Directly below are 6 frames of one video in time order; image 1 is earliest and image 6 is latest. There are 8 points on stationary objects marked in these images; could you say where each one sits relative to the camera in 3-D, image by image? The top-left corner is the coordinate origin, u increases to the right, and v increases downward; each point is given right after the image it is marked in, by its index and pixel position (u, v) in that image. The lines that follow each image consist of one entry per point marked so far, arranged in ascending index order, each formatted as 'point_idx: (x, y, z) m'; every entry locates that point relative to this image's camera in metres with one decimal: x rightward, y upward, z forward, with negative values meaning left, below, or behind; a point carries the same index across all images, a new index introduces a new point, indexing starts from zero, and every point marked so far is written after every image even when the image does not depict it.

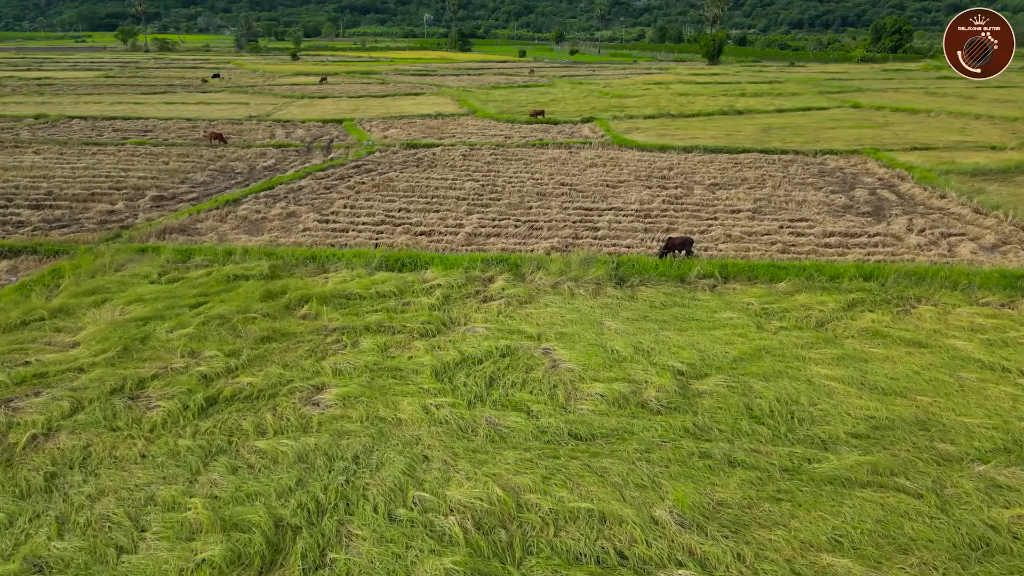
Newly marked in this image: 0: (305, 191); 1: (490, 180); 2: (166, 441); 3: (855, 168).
0: (-5.2, +2.5, +15.1) m
1: (-0.6, +3.0, +16.6) m
2: (-3.4, -1.5, +5.8) m
3: (+10.5, +3.7, +18.3) m
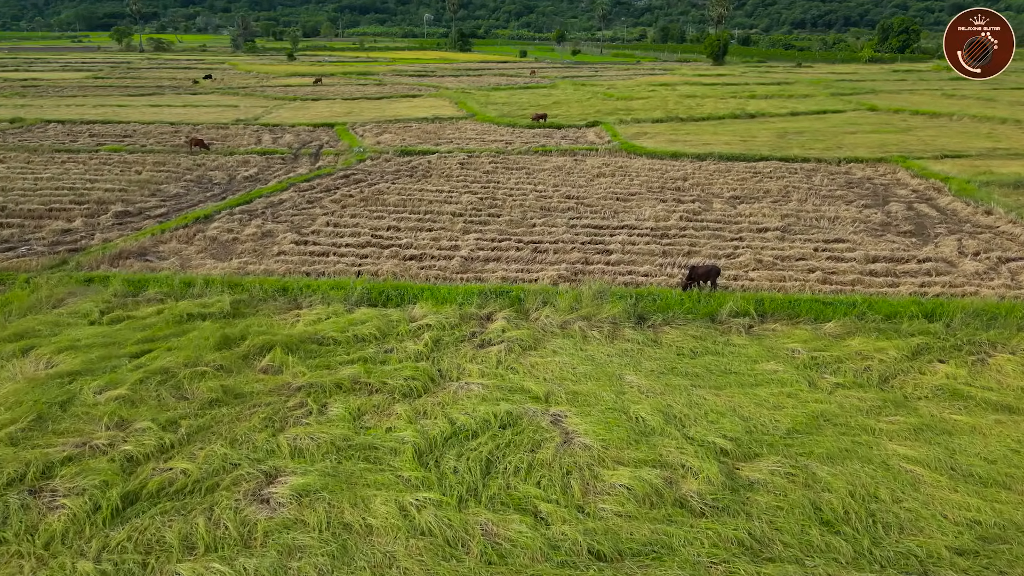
0: (-5.2, +1.9, +13.7) m
1: (-0.6, +2.5, +15.3) m
2: (-3.4, -2.1, +4.5) m
3: (+10.6, +3.1, +16.9) m
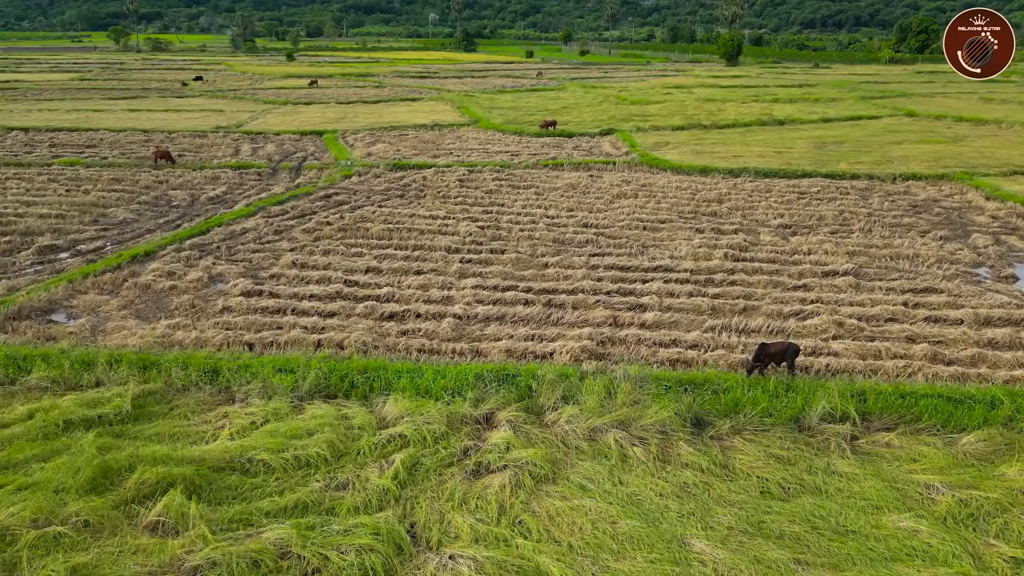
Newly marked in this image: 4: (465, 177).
0: (-5.1, +1.0, +11.4) m
1: (-0.4, +1.5, +12.9) m
2: (-3.3, -3.0, +2.2) m
3: (+10.8, +2.1, +14.5) m
4: (-1.3, +3.1, +16.5) m
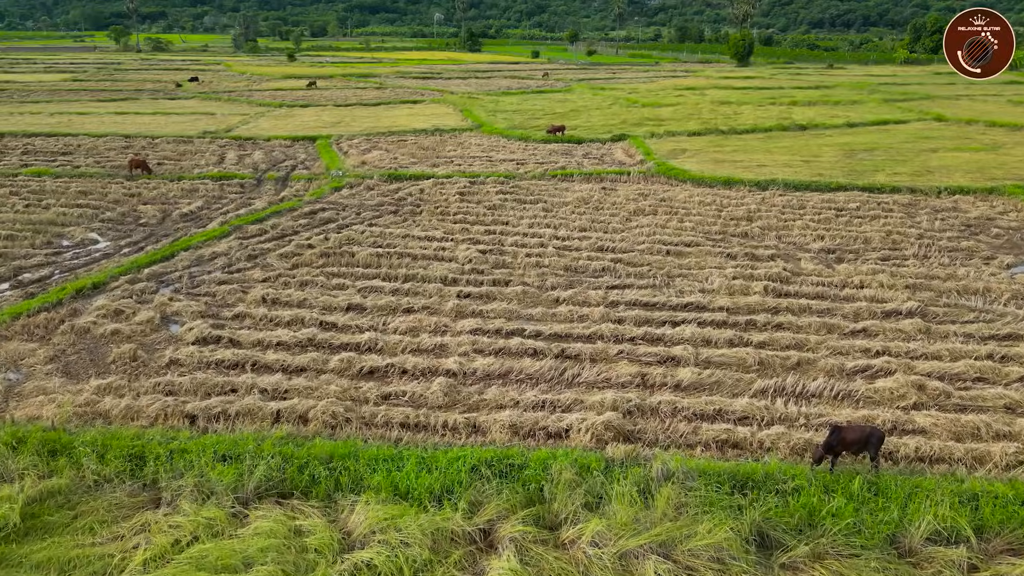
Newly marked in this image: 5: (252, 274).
0: (-5.0, +0.4, +10.0) m
1: (-0.3, +0.9, +11.5) m
2: (-3.3, -3.6, +0.7) m
3: (+10.9, +1.5, +12.9) m
4: (-1.2, +2.5, +15.0) m
5: (-4.2, +0.2, +9.6) m
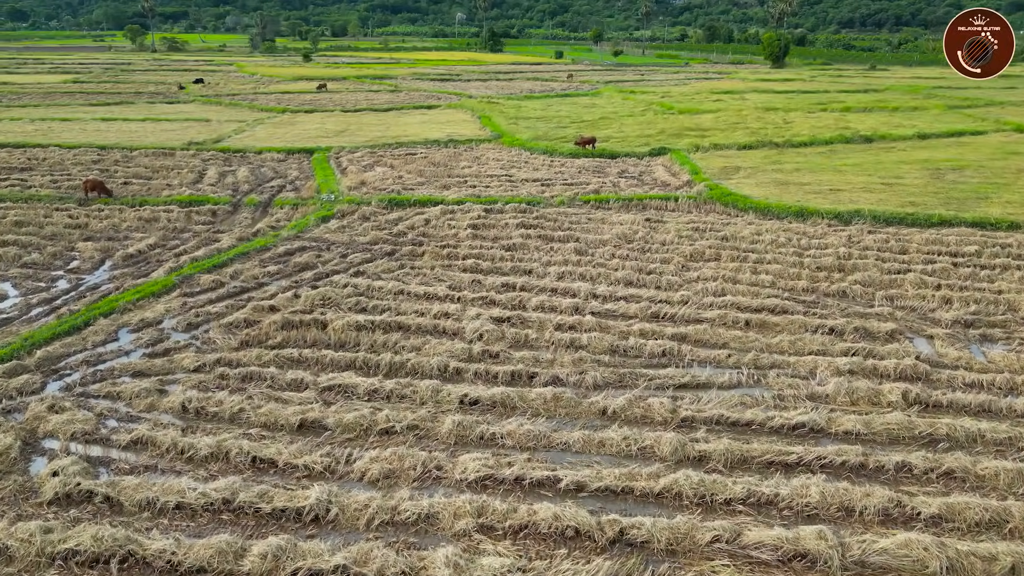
0: (-4.6, -0.6, +7.4) m
1: (+0.1, -0.2, +8.8) m
2: (-3.3, -4.6, -1.9) m
3: (+11.3, +0.2, +9.9) m
4: (-0.6, +1.4, +12.4) m
5: (-3.8, -0.8, +7.0) m
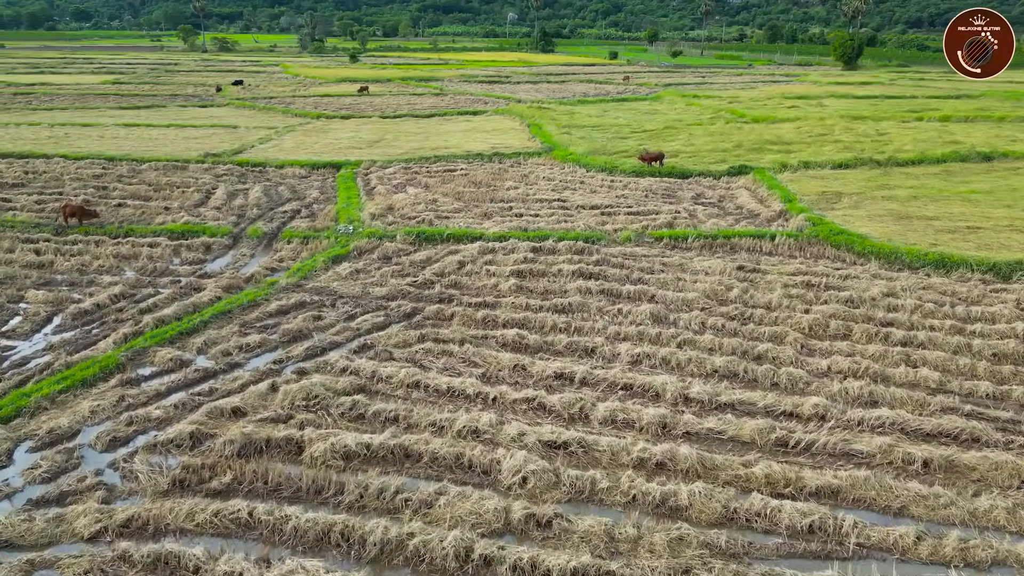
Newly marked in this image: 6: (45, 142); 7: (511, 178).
0: (-4.1, -1.5, +5.2) m
1: (+0.7, -1.2, +6.2) m
2: (-3.6, -5.6, -4.2) m
3: (+12.0, -1.2, +6.5) m
4: (+0.3, +0.4, +9.8) m
5: (-3.4, -1.8, +4.7) m
6: (-14.3, +4.5, +18.4) m
7: (0.0, +2.8, +15.3) m
